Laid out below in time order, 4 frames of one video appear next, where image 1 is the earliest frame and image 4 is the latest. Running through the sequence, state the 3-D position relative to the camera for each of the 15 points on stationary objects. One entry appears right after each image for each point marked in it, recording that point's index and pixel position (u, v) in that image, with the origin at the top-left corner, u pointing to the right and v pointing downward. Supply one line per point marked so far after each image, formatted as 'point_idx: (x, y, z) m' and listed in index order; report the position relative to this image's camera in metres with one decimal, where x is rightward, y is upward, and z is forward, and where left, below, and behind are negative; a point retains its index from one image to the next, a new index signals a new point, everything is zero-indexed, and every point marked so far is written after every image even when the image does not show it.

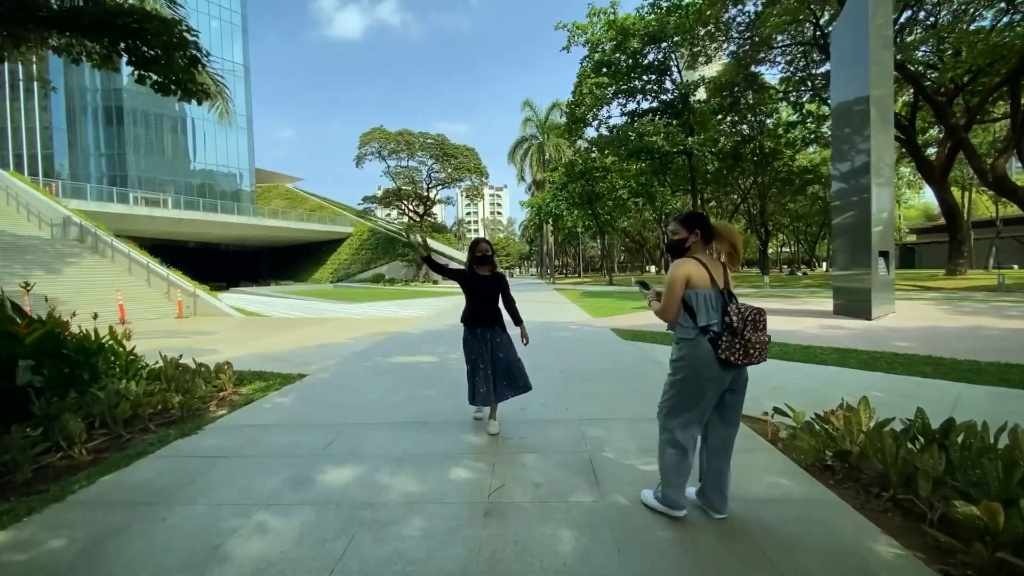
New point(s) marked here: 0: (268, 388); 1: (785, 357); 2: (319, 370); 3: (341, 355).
0: (-3.5, -1.5, +6.7) m
1: (+4.6, -1.2, +7.8) m
2: (-3.3, -1.4, +7.7) m
3: (-3.4, -1.3, +9.1) m
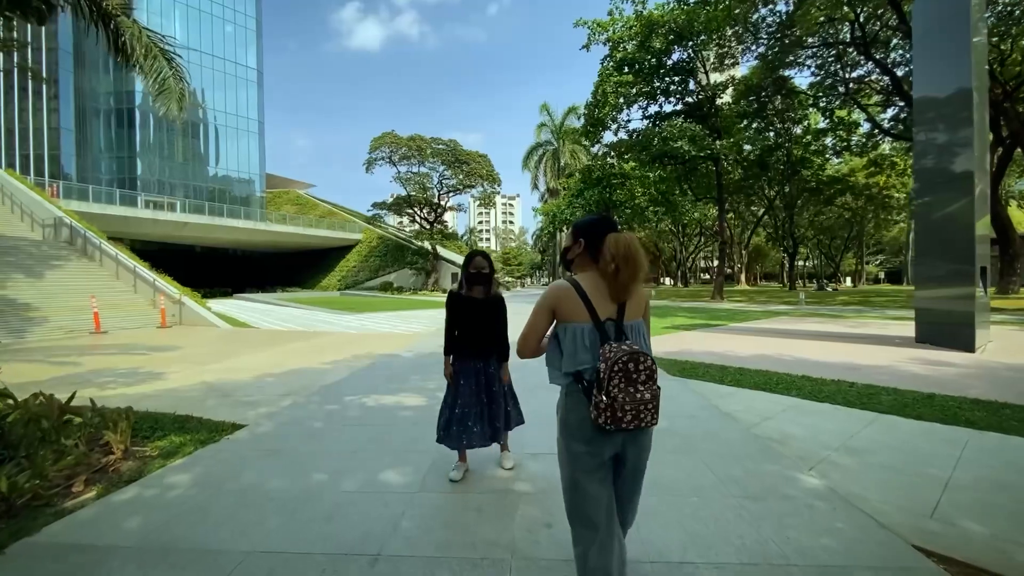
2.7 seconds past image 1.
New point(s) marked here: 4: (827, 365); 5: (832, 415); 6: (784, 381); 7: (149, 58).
0: (-3.4, -1.6, +4.7) m
1: (+4.8, -1.5, +5.6) m
2: (-3.1, -1.6, +5.7) m
3: (-3.2, -1.5, +7.0) m
4: (+5.8, -1.4, +8.5) m
5: (+3.8, -1.5, +5.5) m
6: (+4.1, -1.4, +7.0) m
7: (-7.0, +4.6, +8.9) m
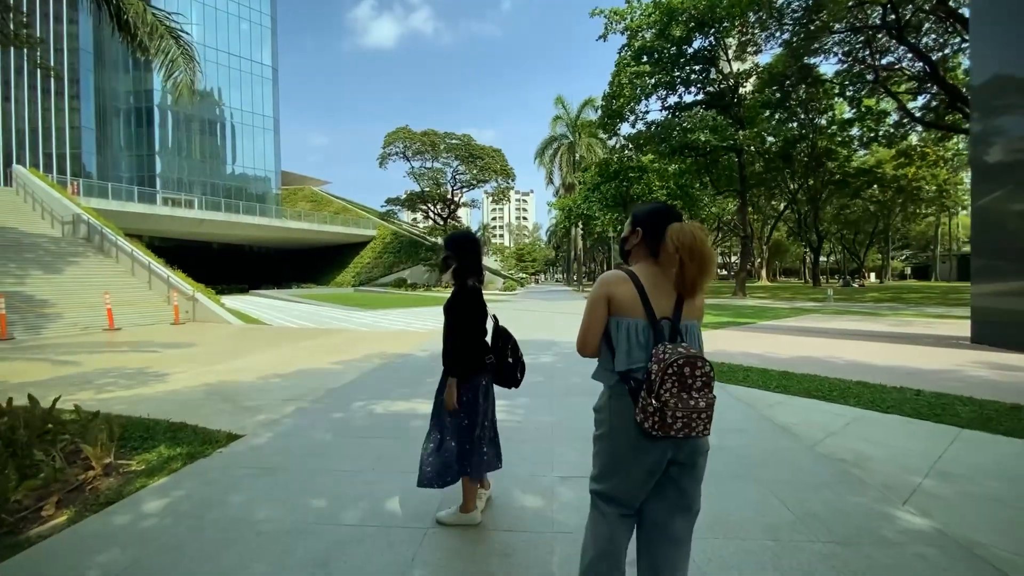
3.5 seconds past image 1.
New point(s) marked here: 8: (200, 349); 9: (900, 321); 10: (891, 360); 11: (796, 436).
0: (-3.1, -1.6, +4.2) m
1: (+5.1, -1.5, +4.9) m
2: (-2.8, -1.5, +5.2) m
3: (-2.8, -1.5, +6.5) m
4: (+6.2, -1.4, +7.7) m
5: (+4.0, -1.5, +4.8) m
6: (+4.4, -1.4, +6.3) m
7: (-6.6, +4.6, +8.5) m
8: (-8.3, -1.6, +12.3) m
9: (+12.9, -1.1, +15.4) m
10: (+7.0, -1.3, +8.5) m
11: (+2.8, -1.5, +4.5) m
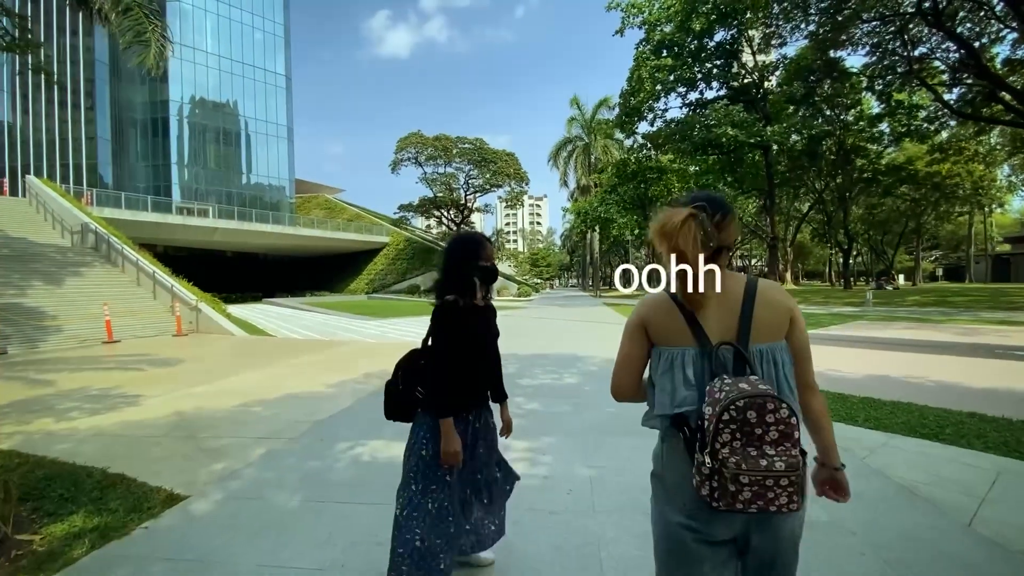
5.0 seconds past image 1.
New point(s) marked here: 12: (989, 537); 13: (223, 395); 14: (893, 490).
0: (-3.0, -1.7, +3.1) m
1: (+5.3, -1.5, +3.5) m
2: (-2.6, -1.7, +4.1) m
3: (-2.6, -1.6, +5.4) m
4: (+6.5, -1.4, +6.4) m
5: (+4.2, -1.5, +3.4) m
6: (+4.7, -1.4, +4.9) m
7: (-6.3, +4.4, +7.6) m
8: (-7.9, -1.9, +11.4) m
9: (+13.4, -1.2, +13.9) m
10: (+7.3, -1.4, +7.1) m
11: (+3.0, -1.5, +3.3) m
12: (+3.0, -1.6, +2.9) m
13: (-4.6, -1.7, +7.4) m
14: (+2.9, -1.5, +3.6) m
